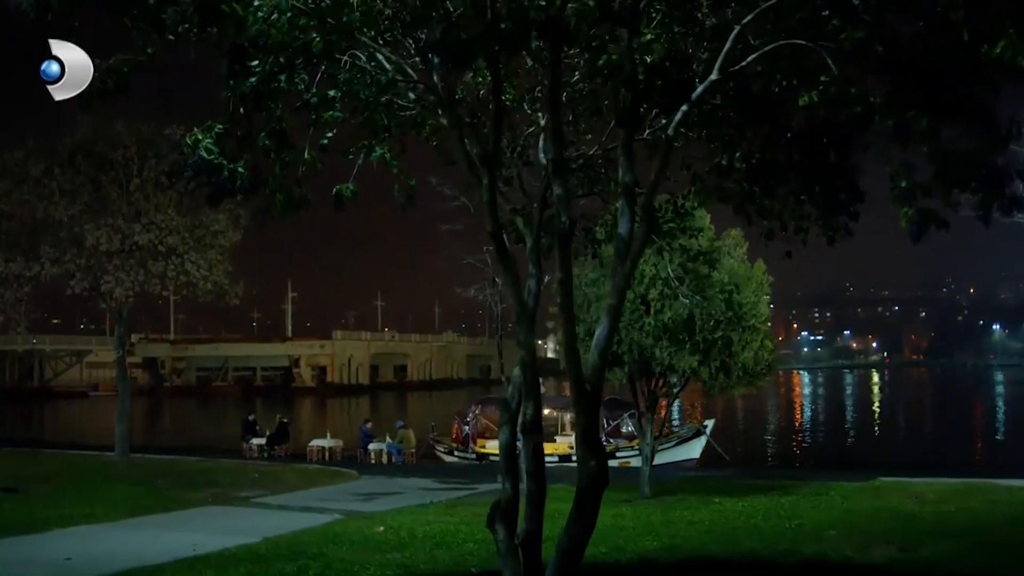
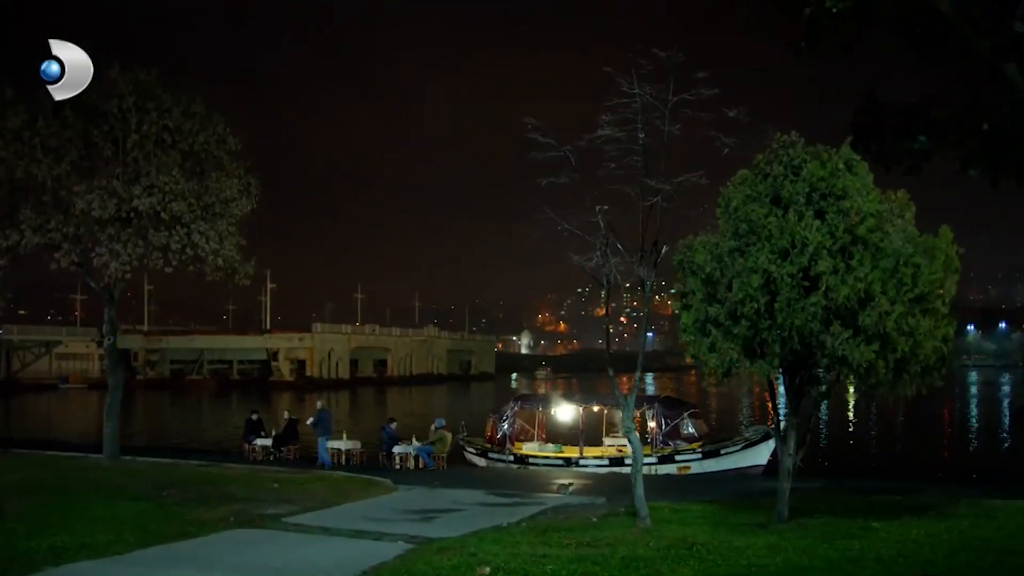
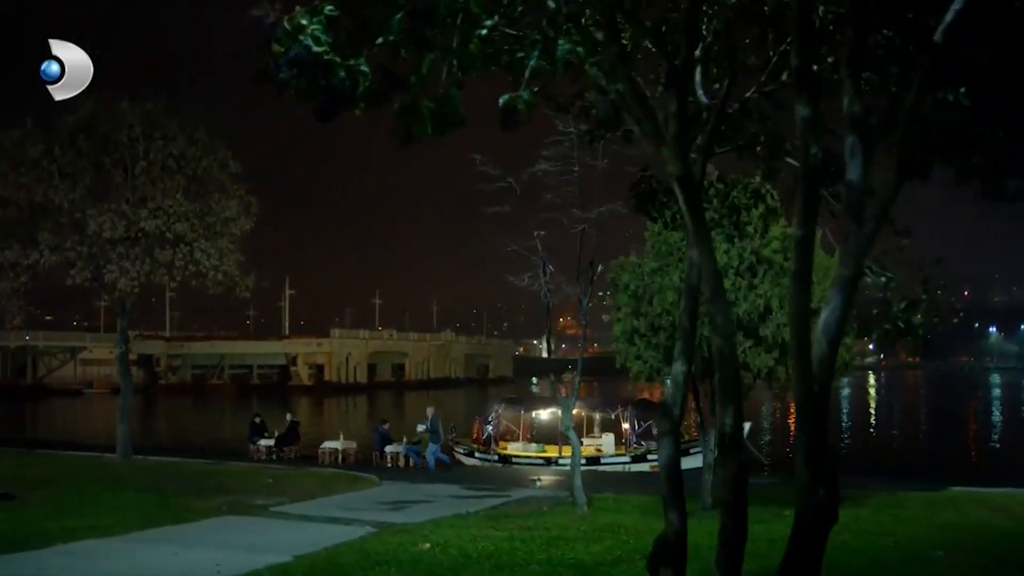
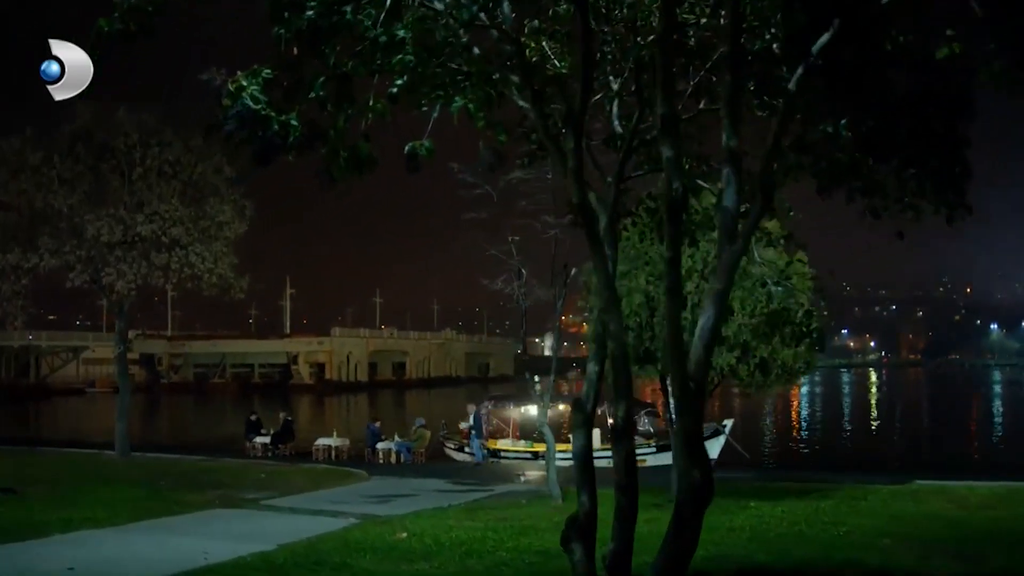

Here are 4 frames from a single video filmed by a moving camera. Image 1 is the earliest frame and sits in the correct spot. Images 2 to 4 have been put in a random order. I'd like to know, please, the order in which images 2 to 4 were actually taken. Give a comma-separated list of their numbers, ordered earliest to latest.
4, 3, 2
